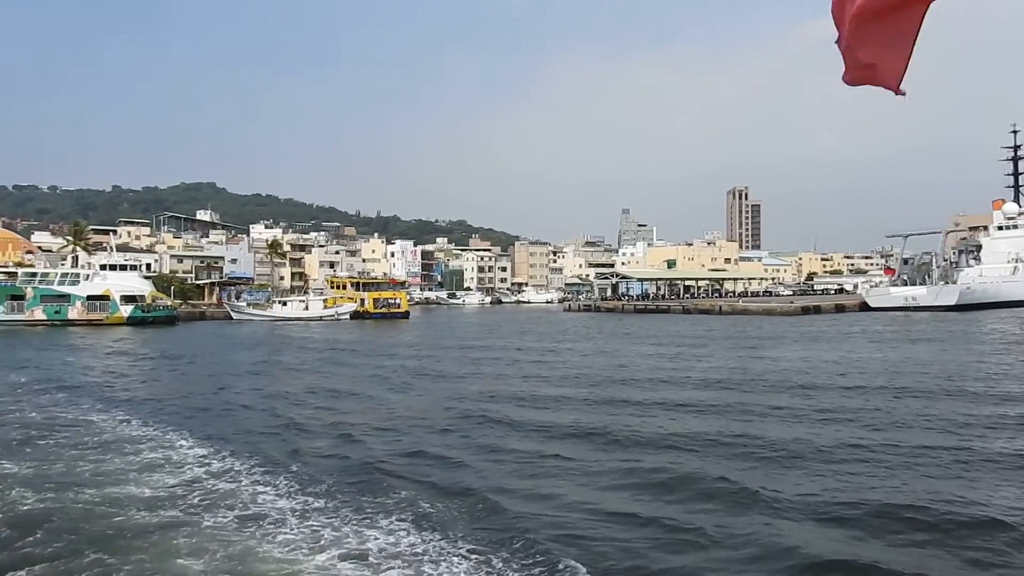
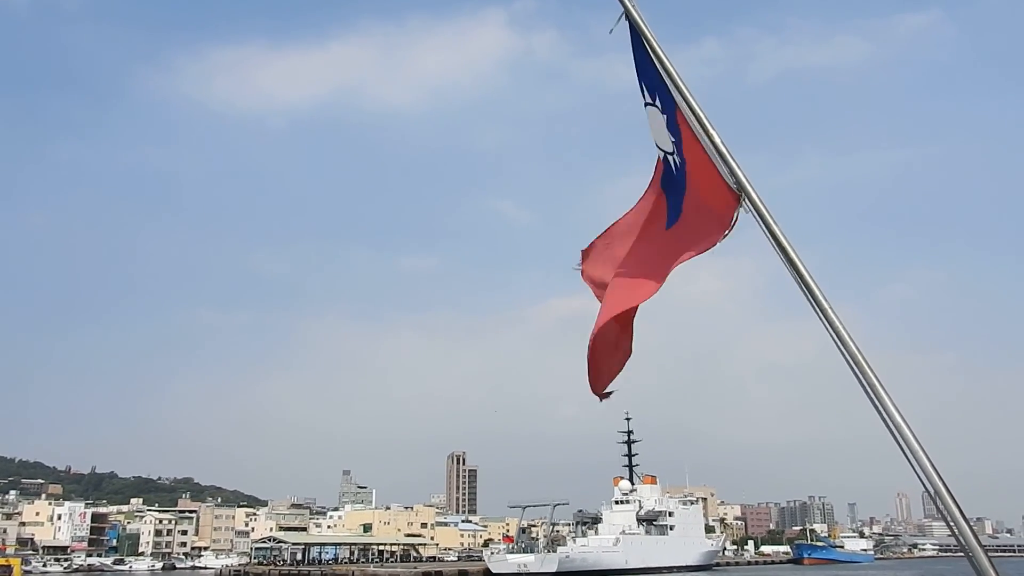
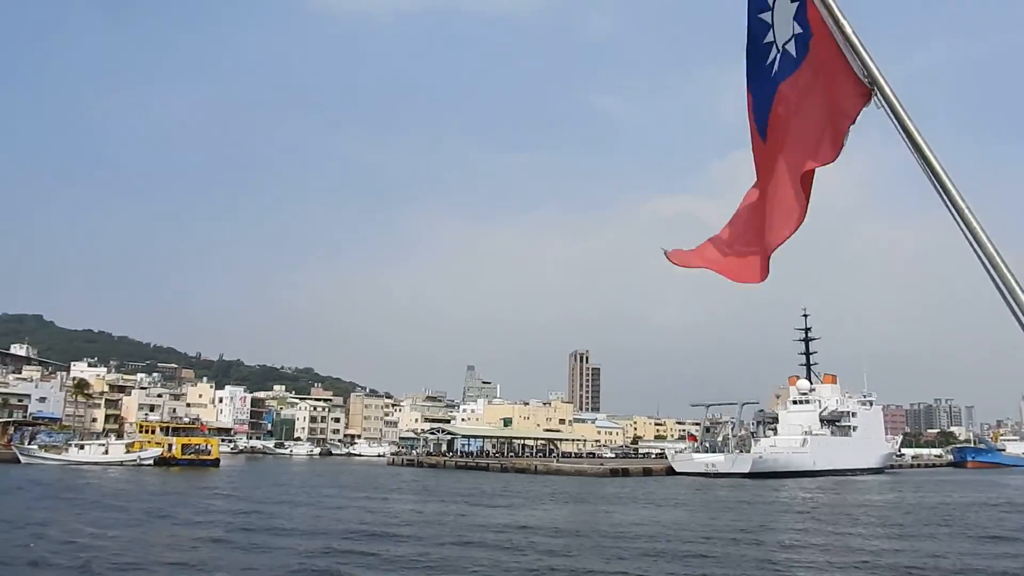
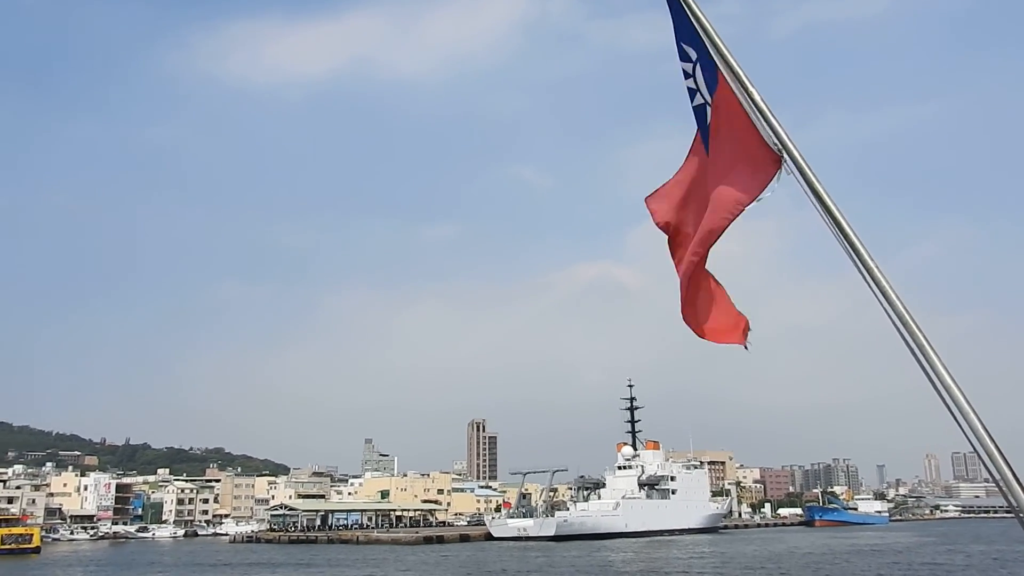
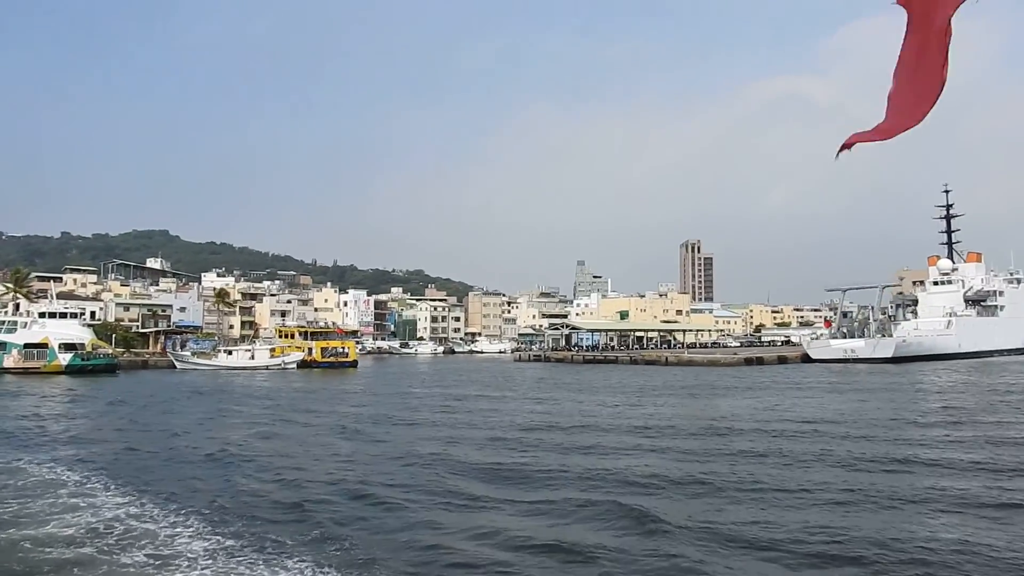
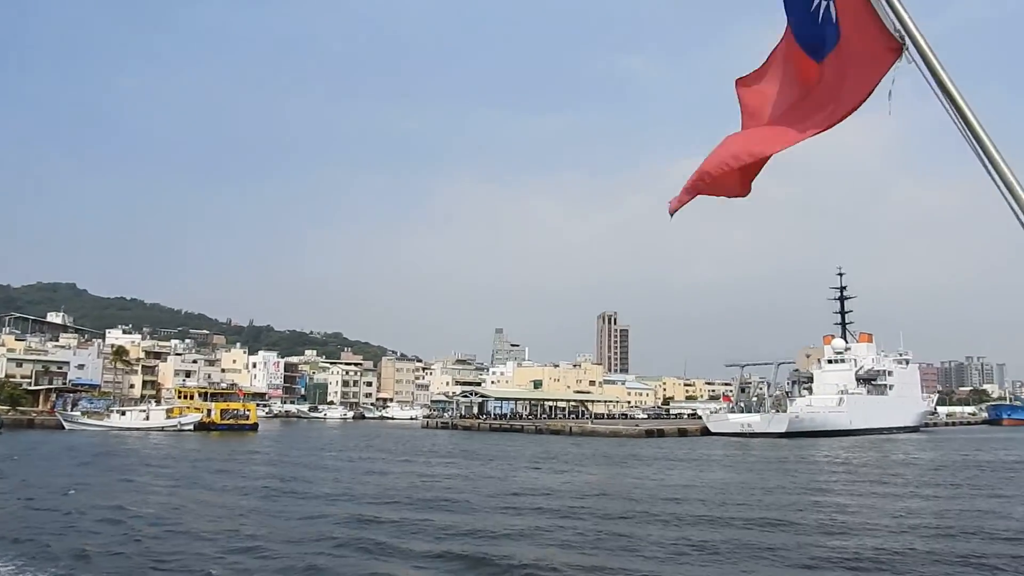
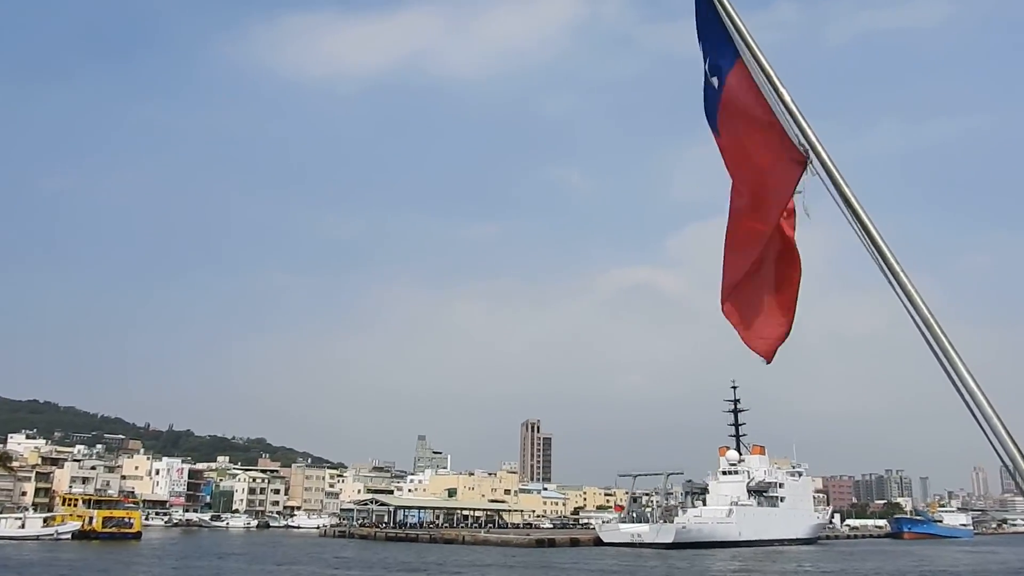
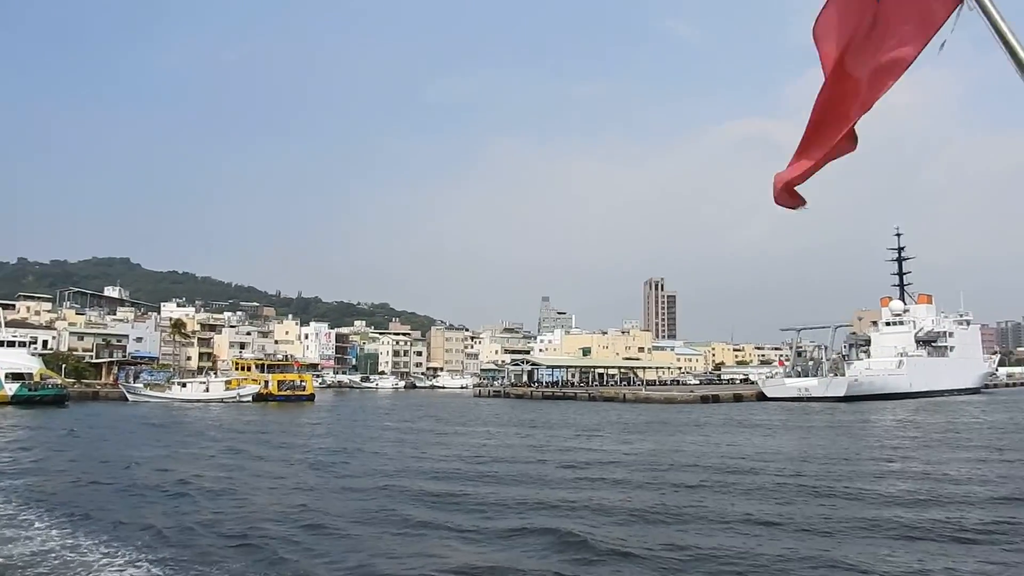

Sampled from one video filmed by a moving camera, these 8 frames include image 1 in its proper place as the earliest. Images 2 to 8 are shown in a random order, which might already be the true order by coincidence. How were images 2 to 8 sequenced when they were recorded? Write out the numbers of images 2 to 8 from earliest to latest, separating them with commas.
5, 8, 6, 3, 7, 2, 4
